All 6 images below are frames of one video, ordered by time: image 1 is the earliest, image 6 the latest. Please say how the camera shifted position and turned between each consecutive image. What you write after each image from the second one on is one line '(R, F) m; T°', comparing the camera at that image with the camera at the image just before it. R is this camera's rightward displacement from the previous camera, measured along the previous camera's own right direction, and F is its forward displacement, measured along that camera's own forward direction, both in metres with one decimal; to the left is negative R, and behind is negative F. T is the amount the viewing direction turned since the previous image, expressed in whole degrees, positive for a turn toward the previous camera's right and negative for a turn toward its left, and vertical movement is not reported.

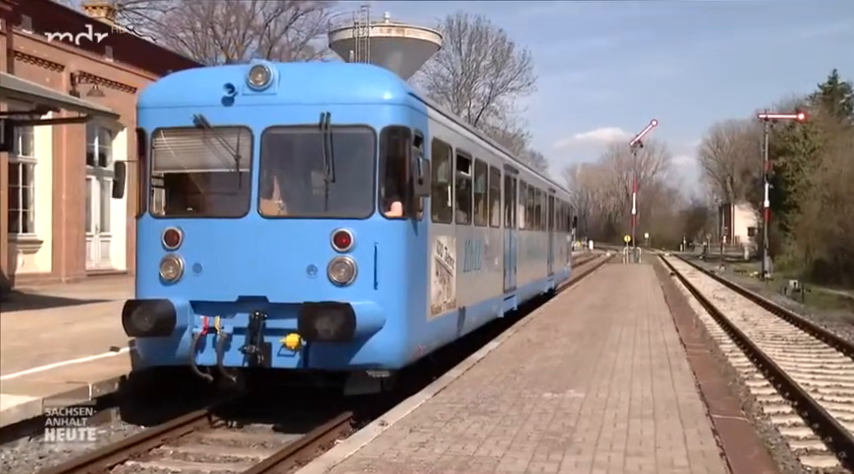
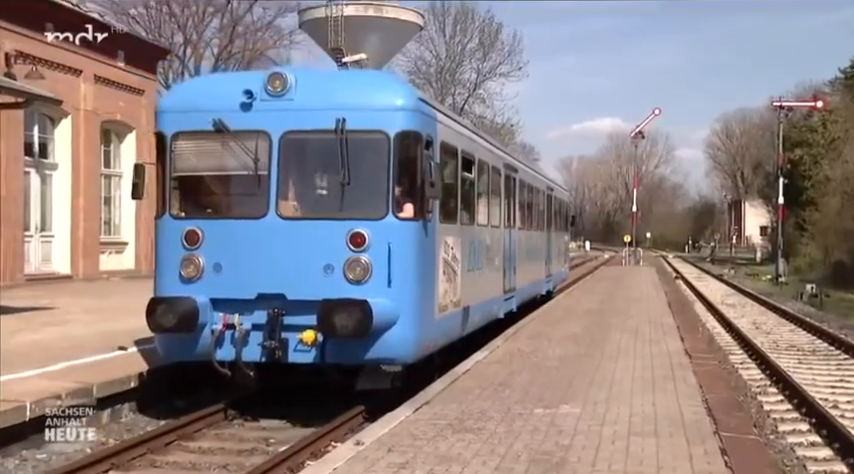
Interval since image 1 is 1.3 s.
(+0.3, +1.2) m; 0°
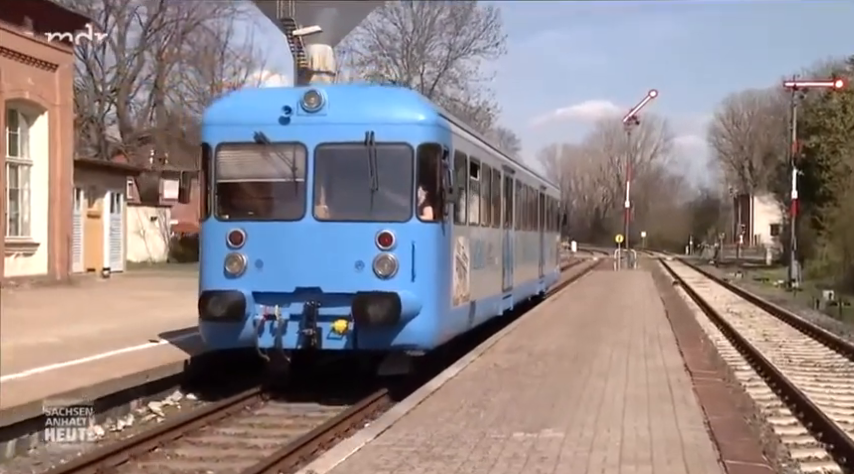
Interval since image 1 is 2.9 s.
(+0.3, +1.6) m; 0°
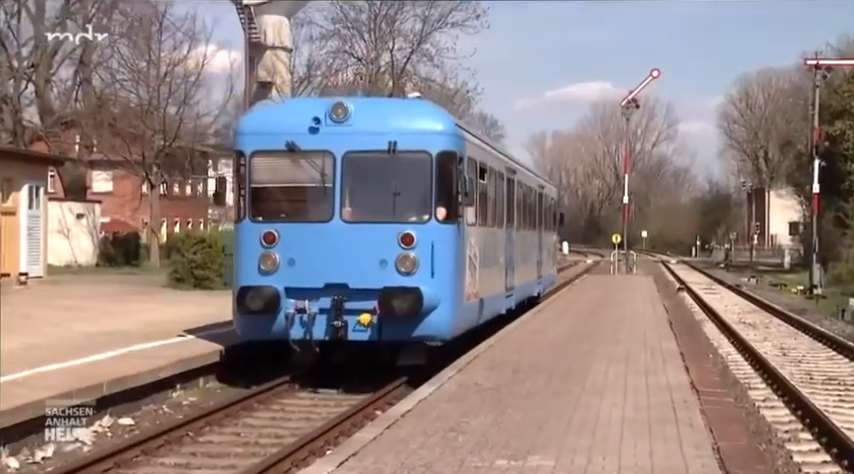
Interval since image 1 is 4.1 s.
(+0.2, +1.4) m; +1°
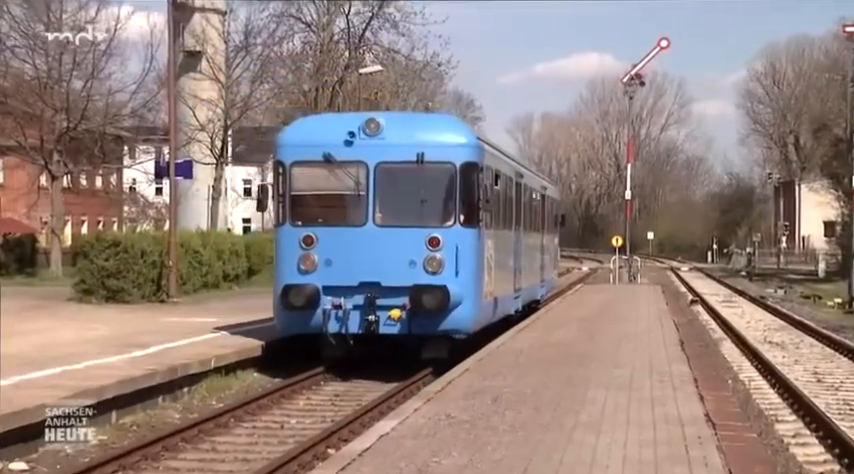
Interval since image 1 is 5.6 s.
(+0.2, +1.7) m; +1°
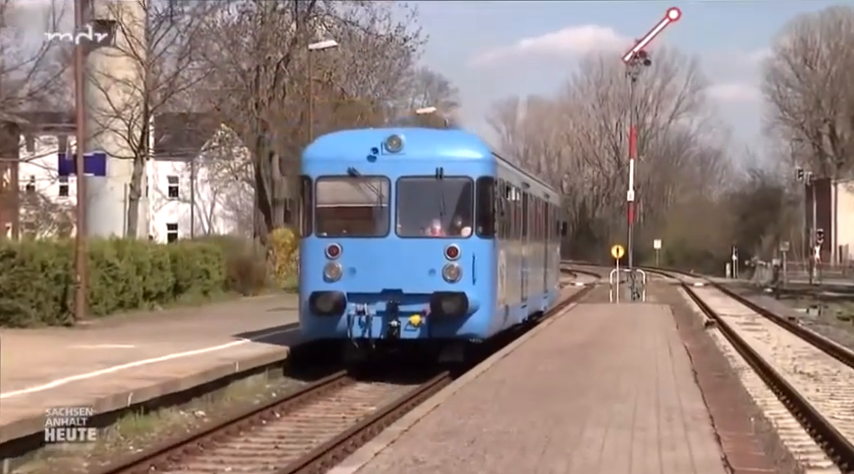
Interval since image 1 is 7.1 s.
(+0.1, +1.4) m; +1°
